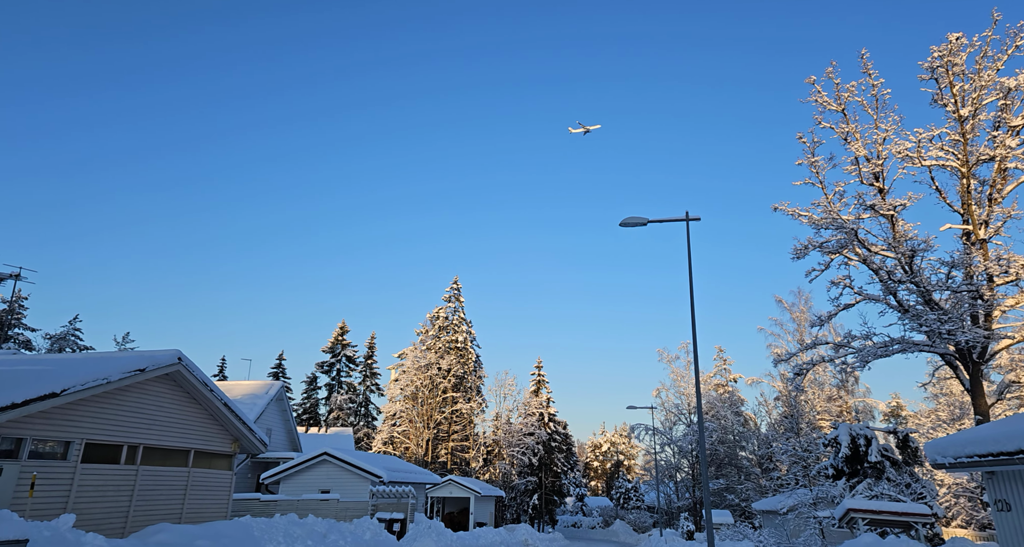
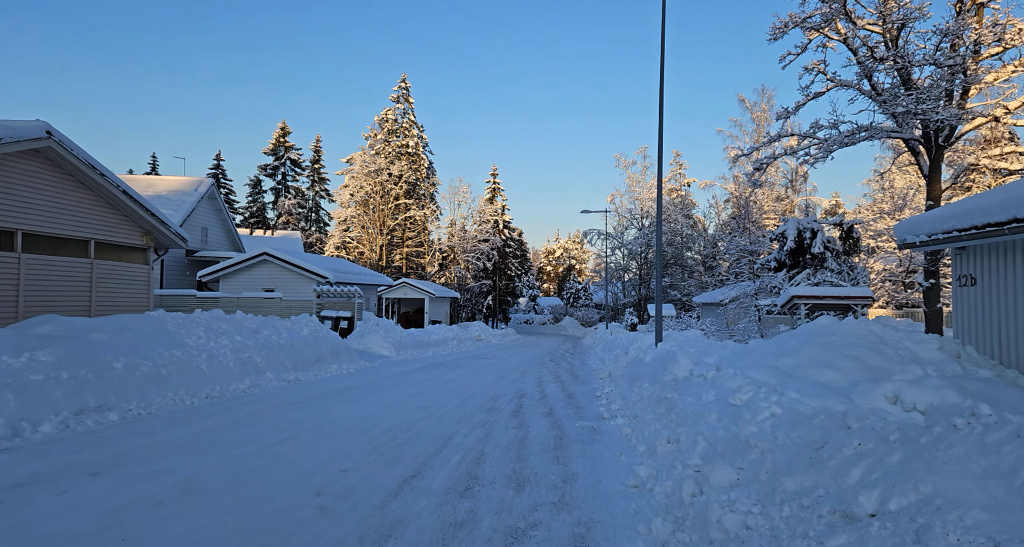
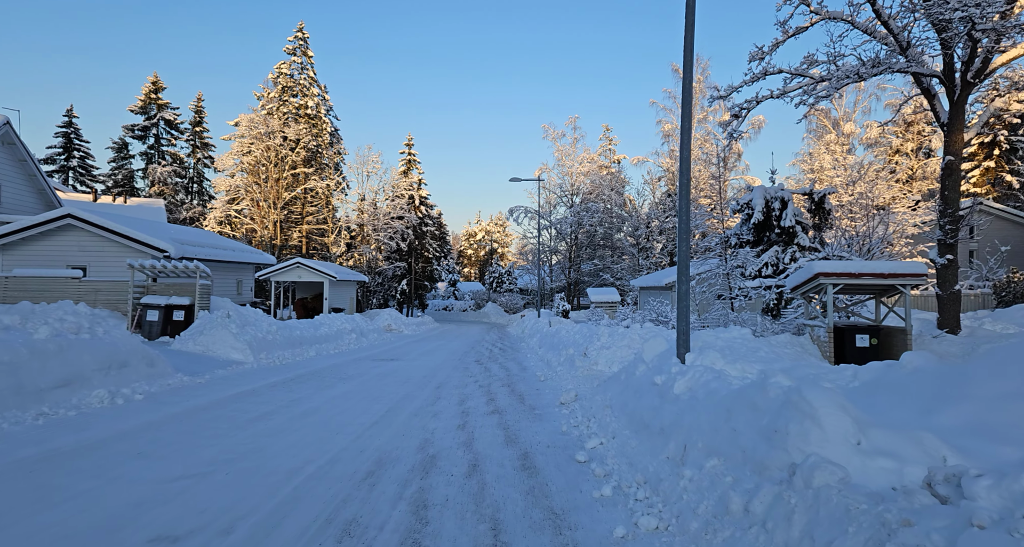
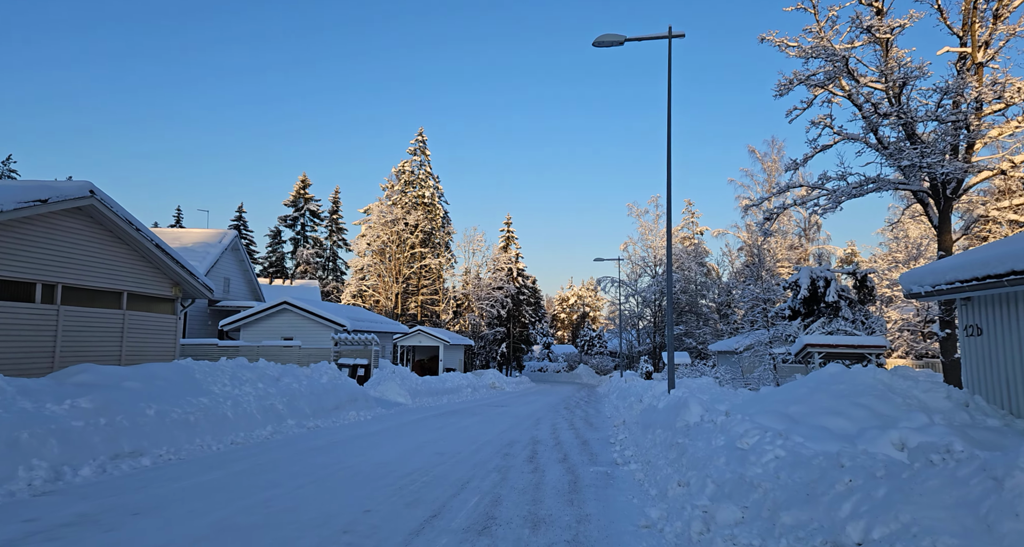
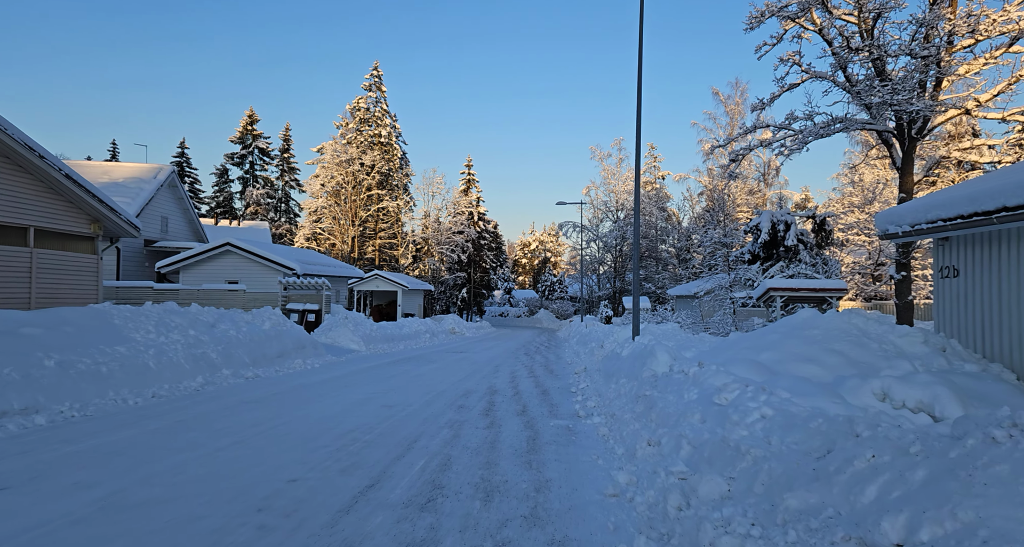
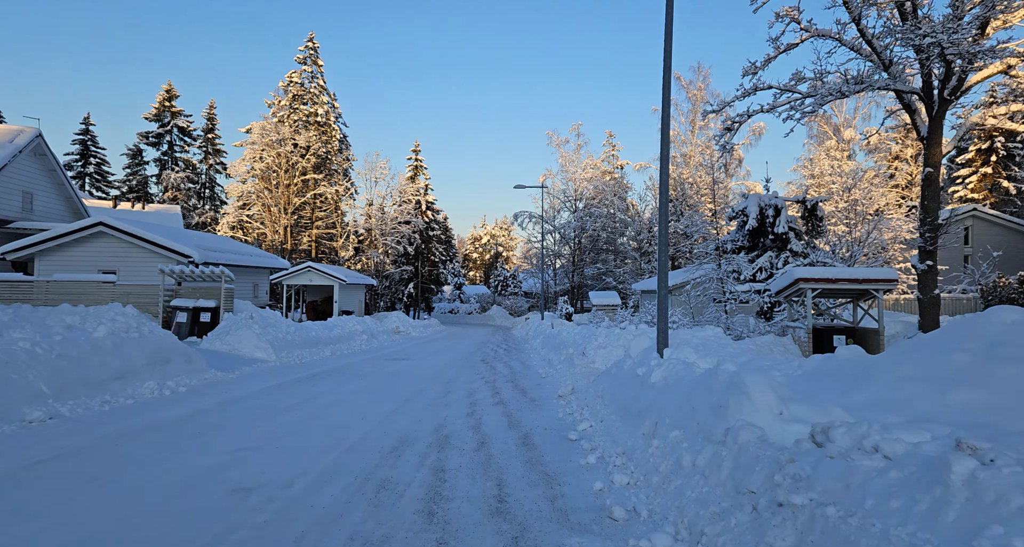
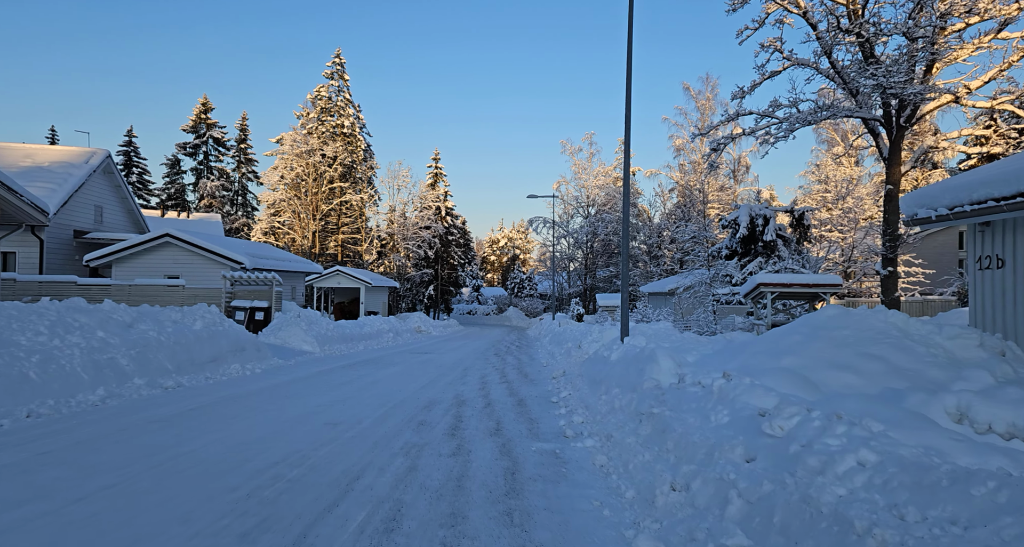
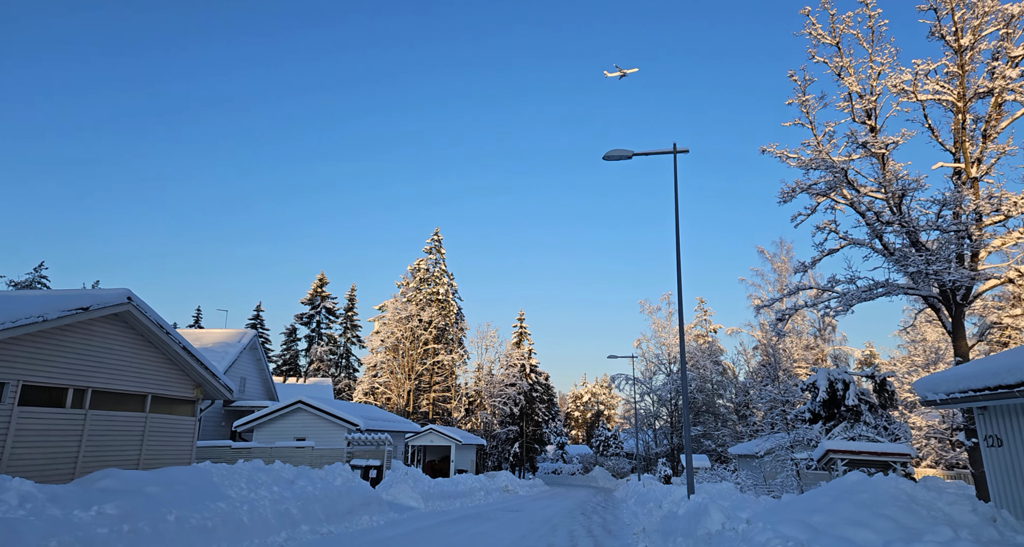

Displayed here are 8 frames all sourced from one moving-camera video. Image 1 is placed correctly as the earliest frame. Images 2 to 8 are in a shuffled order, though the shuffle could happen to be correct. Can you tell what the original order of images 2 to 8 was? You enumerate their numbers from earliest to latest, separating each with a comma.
8, 4, 2, 5, 7, 6, 3
